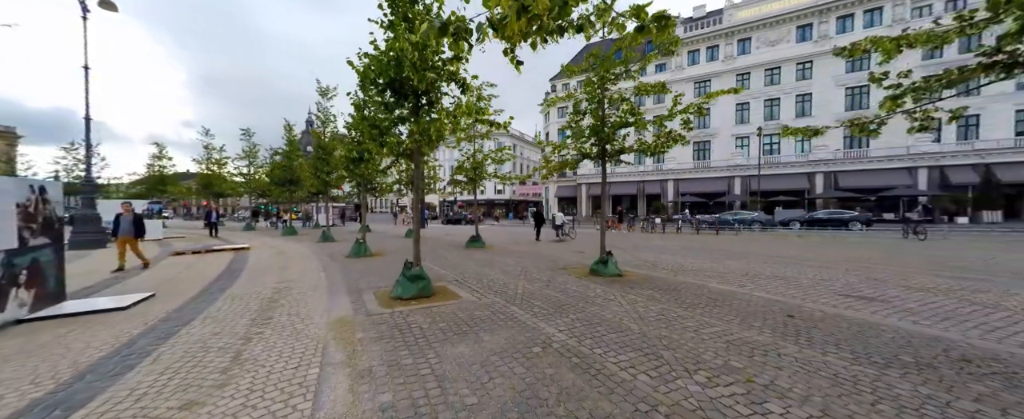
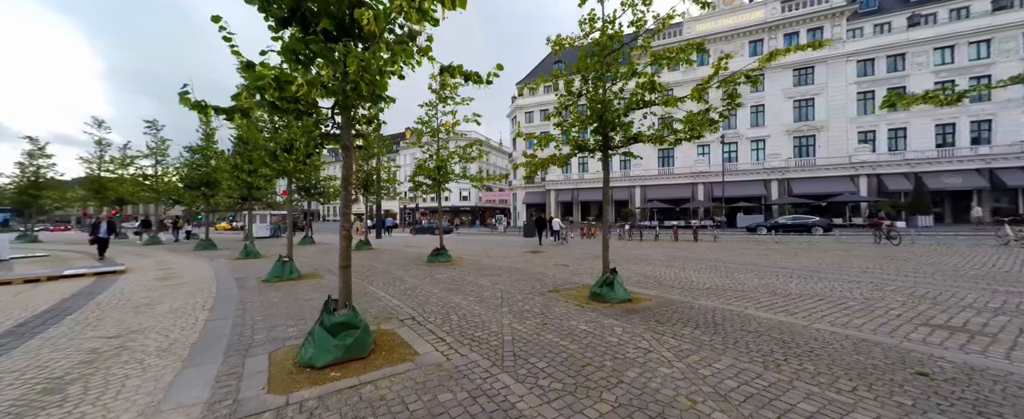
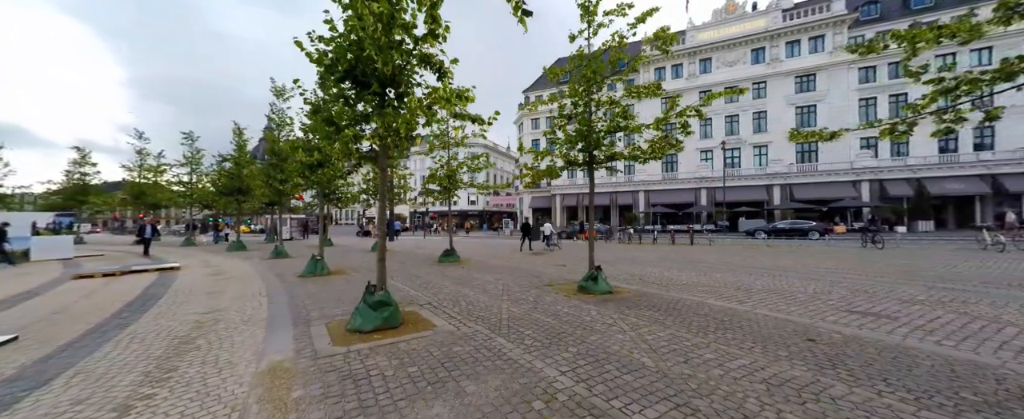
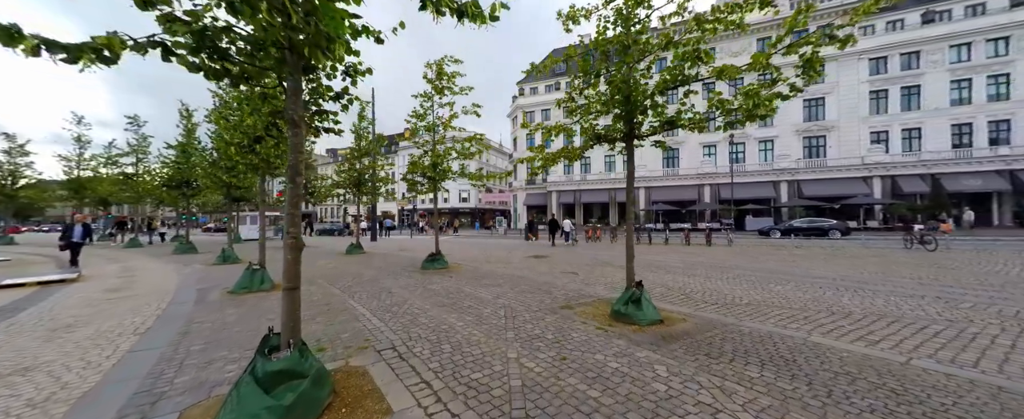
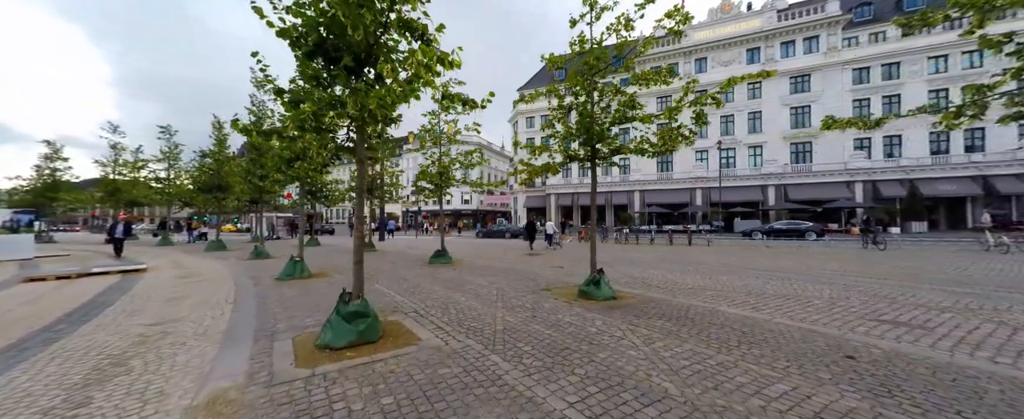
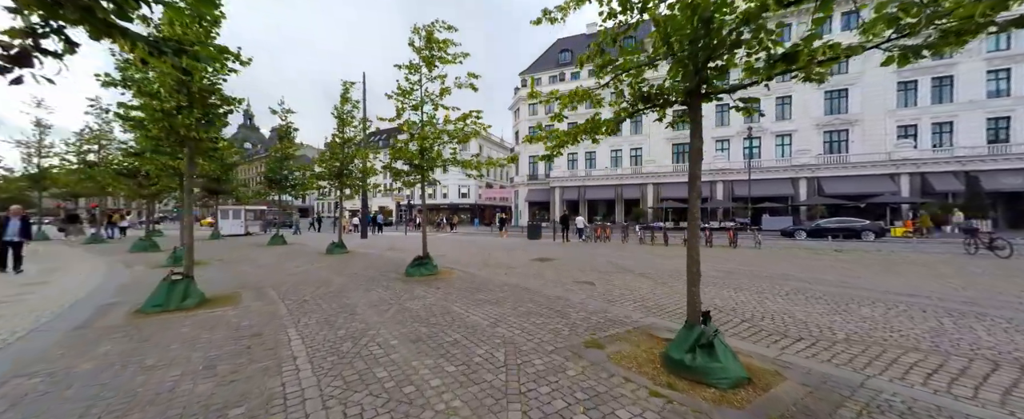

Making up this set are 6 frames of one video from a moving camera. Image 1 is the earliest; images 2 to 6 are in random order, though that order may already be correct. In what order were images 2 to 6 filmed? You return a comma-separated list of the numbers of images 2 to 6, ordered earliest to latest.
3, 5, 2, 4, 6
